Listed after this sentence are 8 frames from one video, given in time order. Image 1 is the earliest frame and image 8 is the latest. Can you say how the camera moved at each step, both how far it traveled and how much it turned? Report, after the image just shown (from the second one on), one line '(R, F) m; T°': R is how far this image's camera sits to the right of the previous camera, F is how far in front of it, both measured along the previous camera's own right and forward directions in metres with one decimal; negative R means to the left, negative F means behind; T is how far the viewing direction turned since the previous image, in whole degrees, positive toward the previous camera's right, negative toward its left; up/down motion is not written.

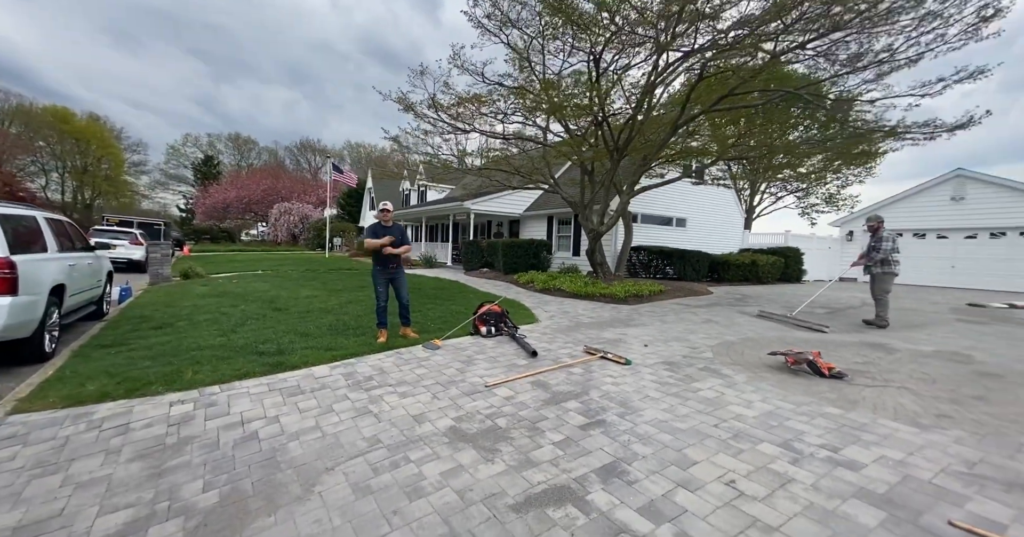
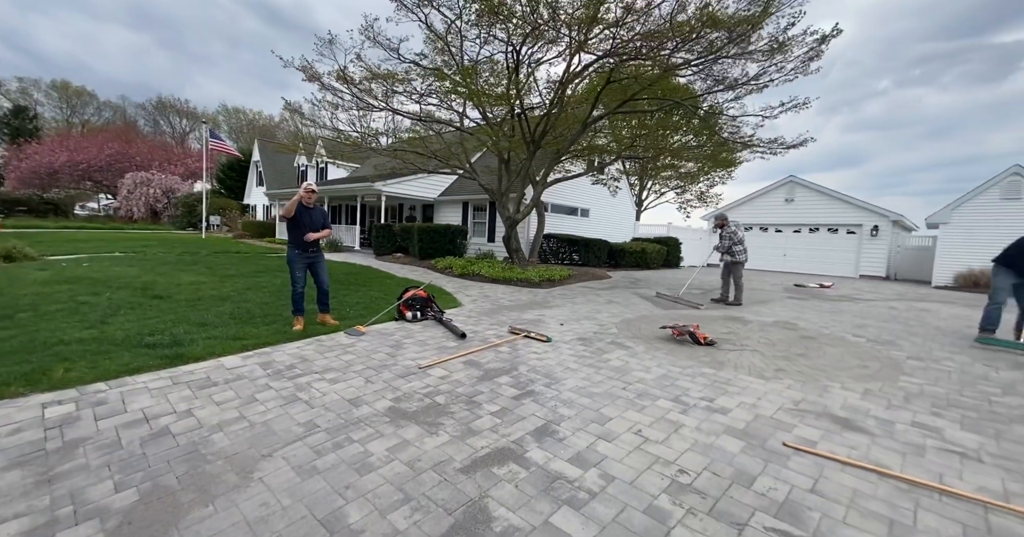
(-0.3, -0.4) m; +12°
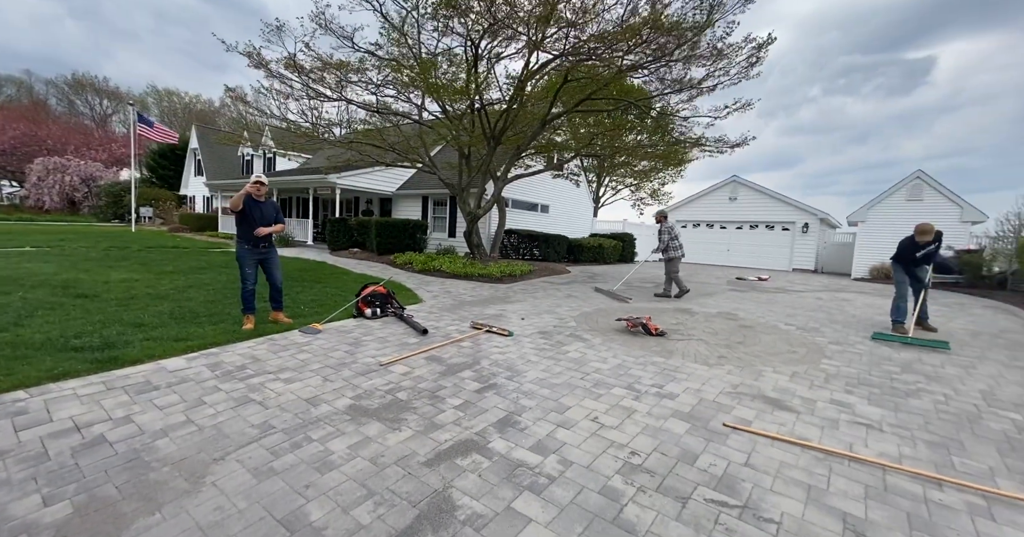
(0.0, -0.1) m; +6°
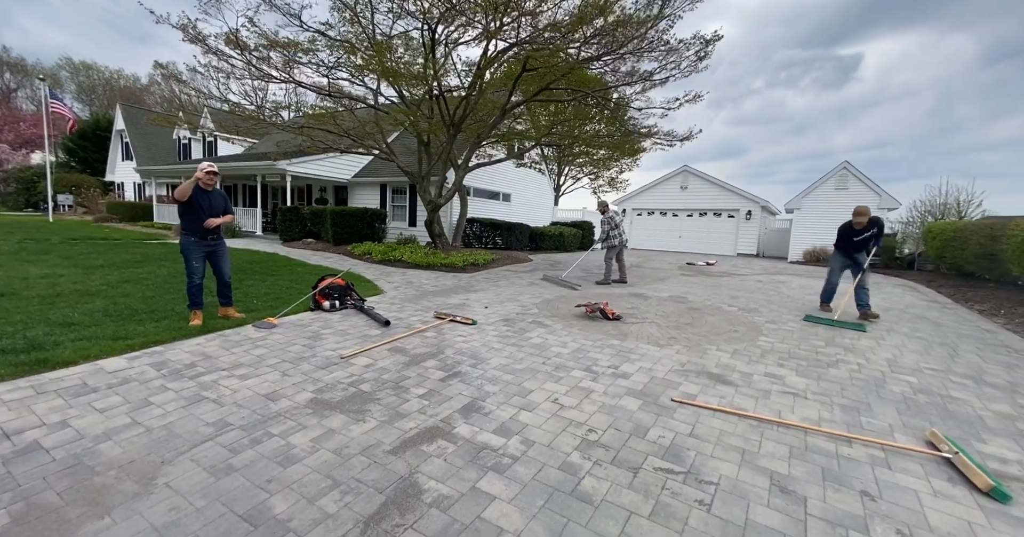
(0.0, -0.1) m; +5°
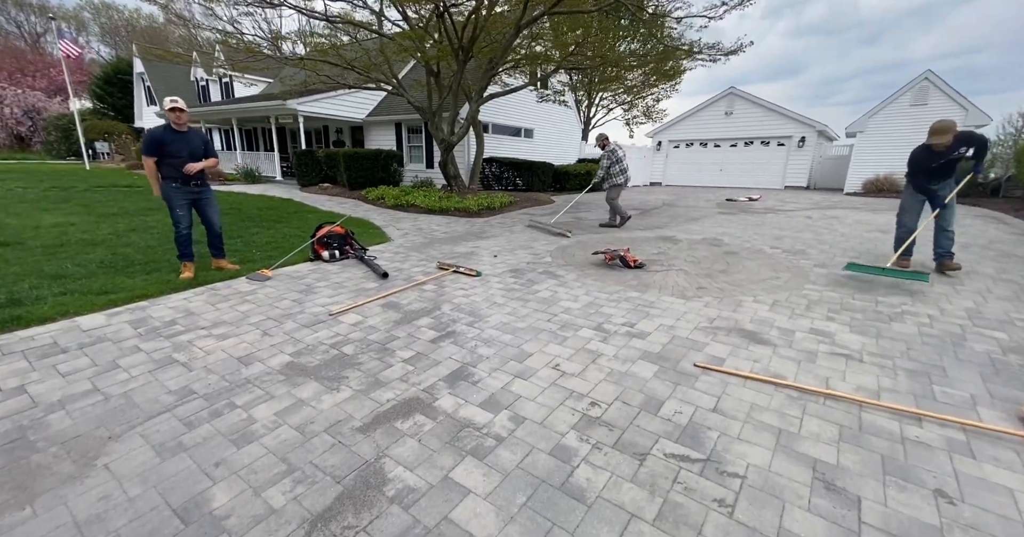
(+0.3, +0.5) m; -4°
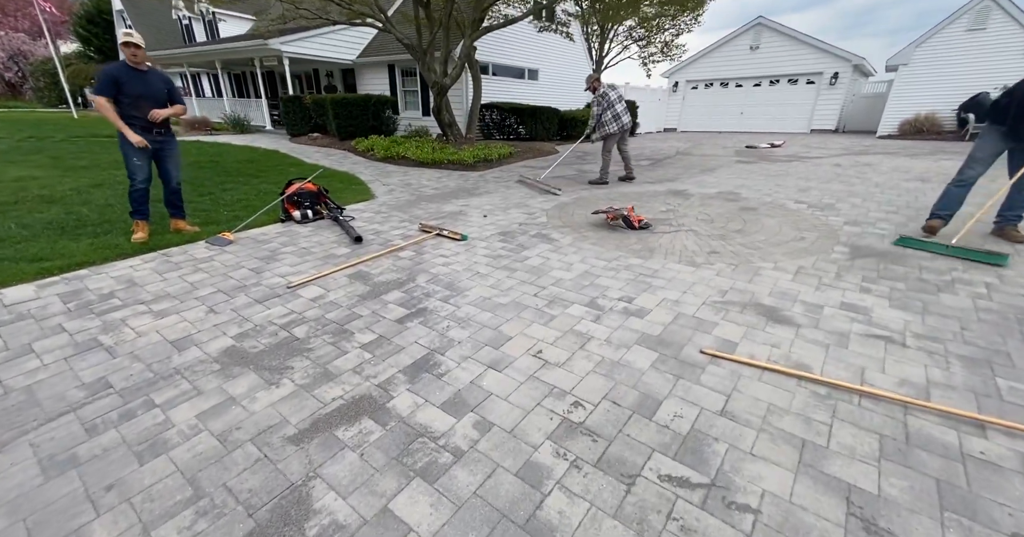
(+0.2, +0.5) m; -1°
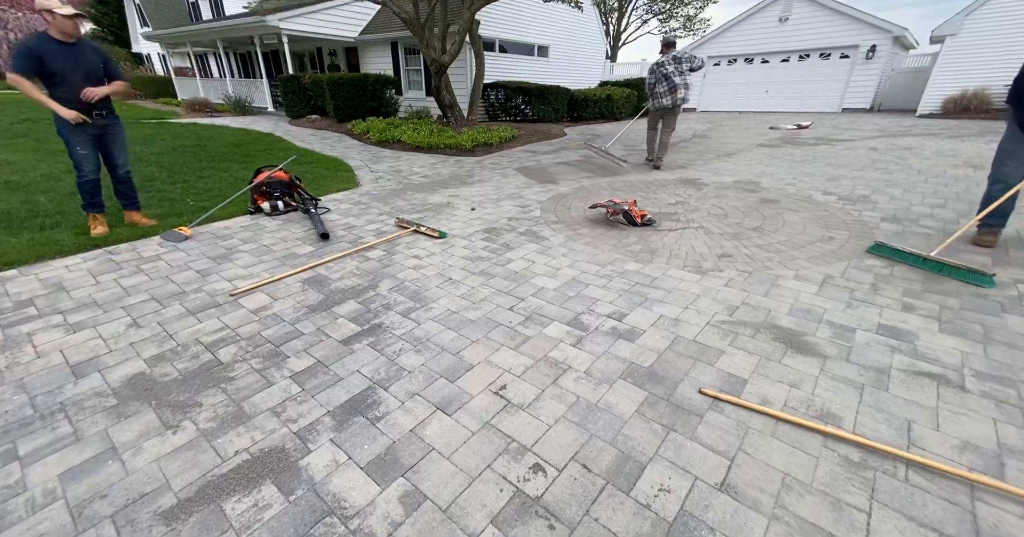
(+0.3, +0.5) m; -2°
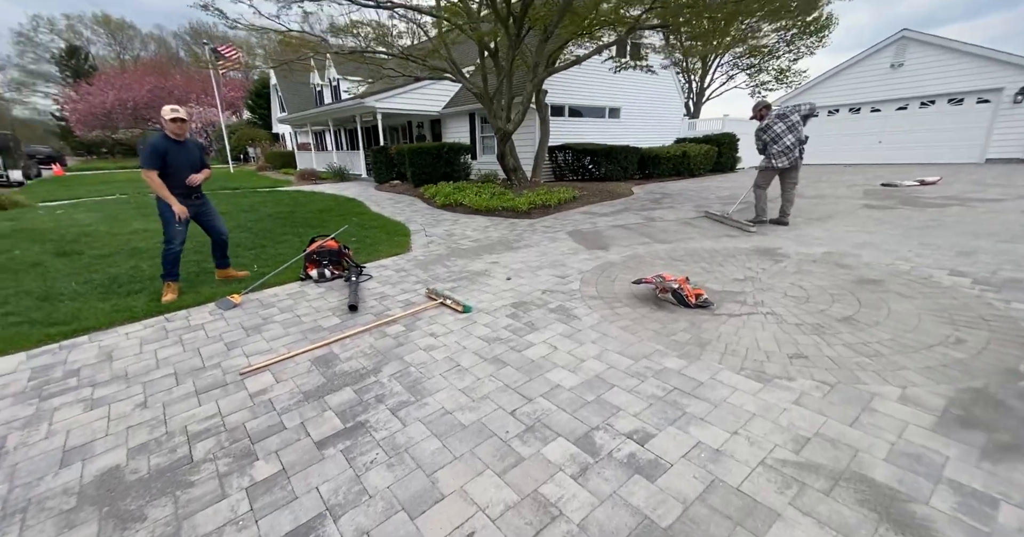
(+0.4, +0.4) m; -11°
